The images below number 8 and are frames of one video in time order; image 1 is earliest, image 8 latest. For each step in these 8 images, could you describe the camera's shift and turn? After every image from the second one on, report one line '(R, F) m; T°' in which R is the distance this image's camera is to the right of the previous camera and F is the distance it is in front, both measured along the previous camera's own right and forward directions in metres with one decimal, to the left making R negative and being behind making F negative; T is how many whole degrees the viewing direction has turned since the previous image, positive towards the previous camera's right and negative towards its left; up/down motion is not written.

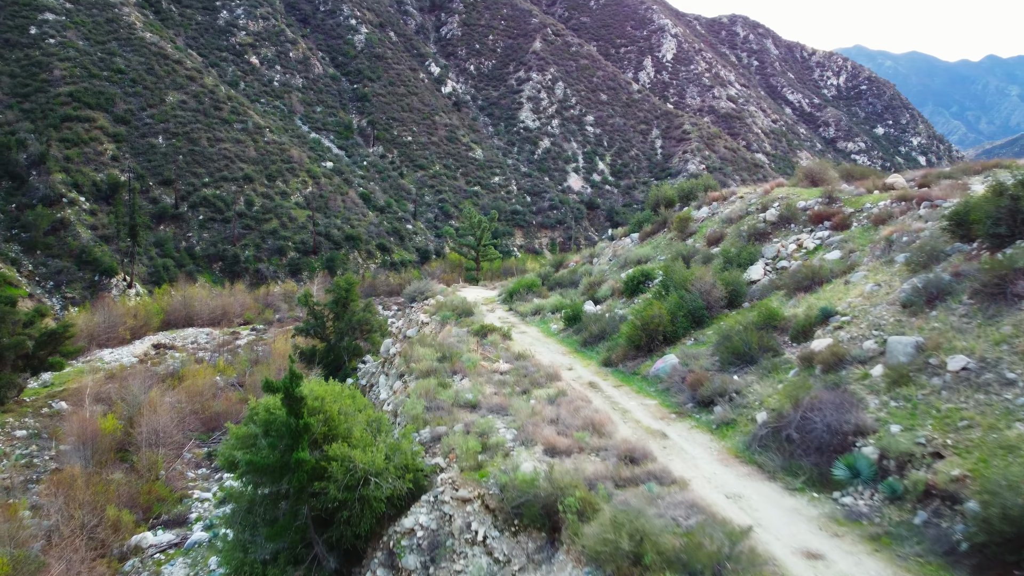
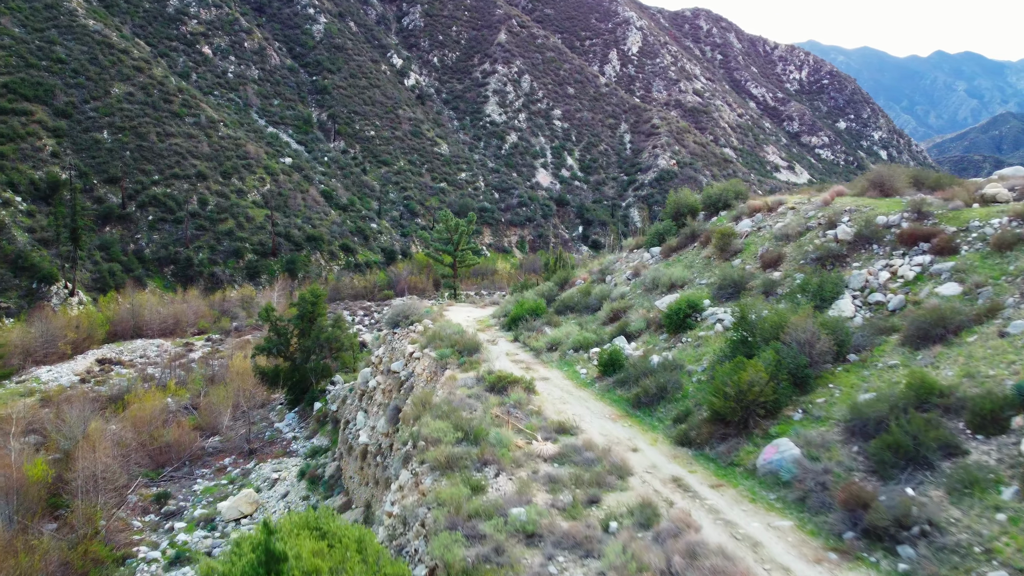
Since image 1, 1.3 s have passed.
(-0.6, +2.0) m; +3°
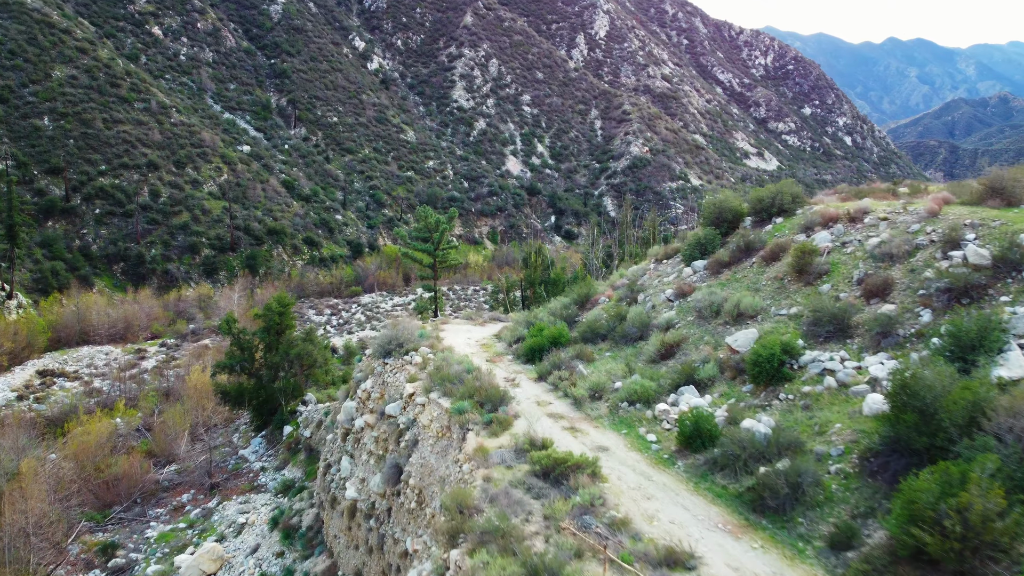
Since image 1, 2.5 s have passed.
(-0.7, +2.0) m; +3°
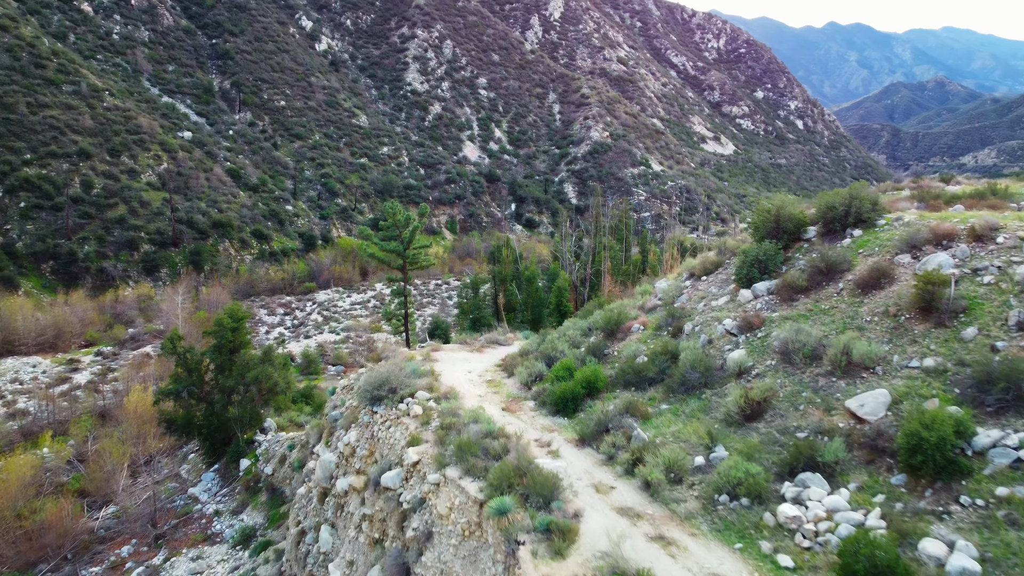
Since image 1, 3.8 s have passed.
(-0.7, +2.0) m; +4°
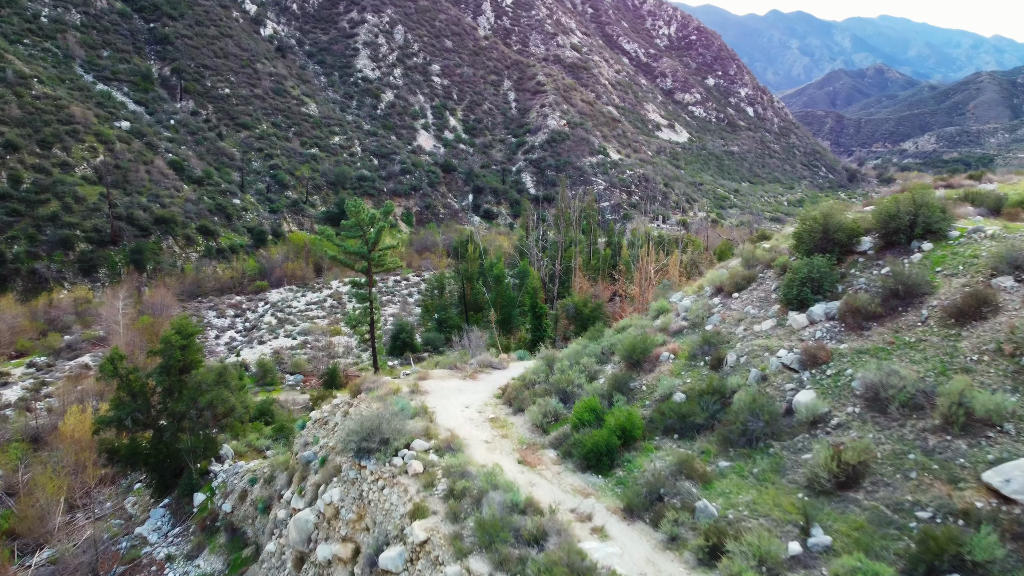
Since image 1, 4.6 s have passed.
(-0.5, +1.4) m; +3°
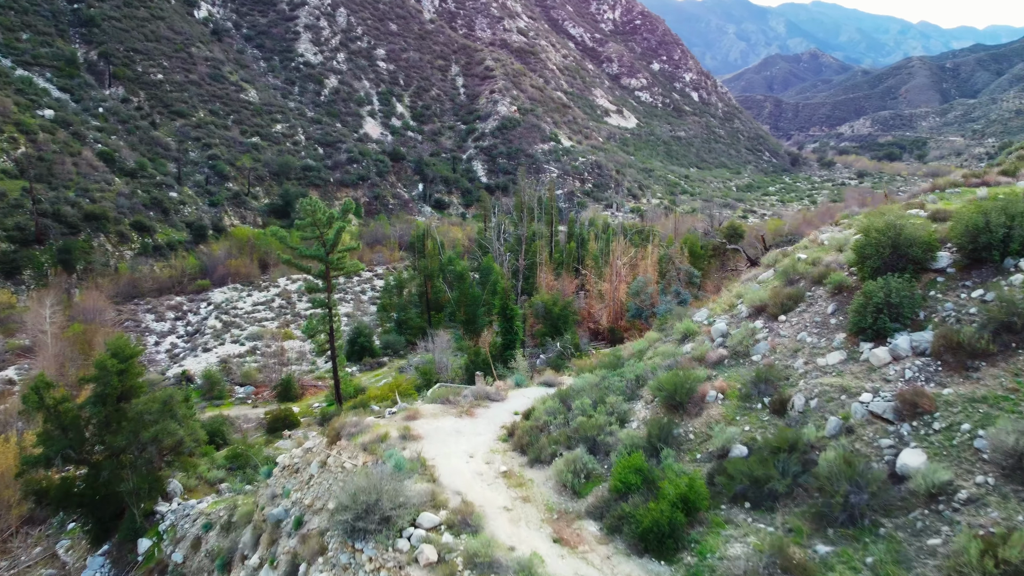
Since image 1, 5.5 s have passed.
(-0.6, +1.3) m; +4°
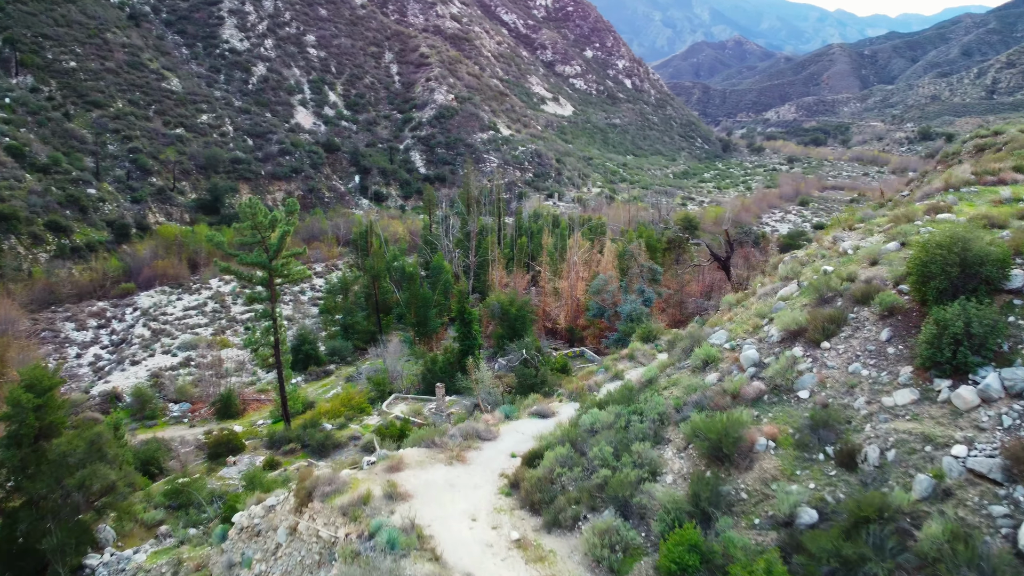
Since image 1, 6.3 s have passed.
(-0.5, +1.1) m; +5°
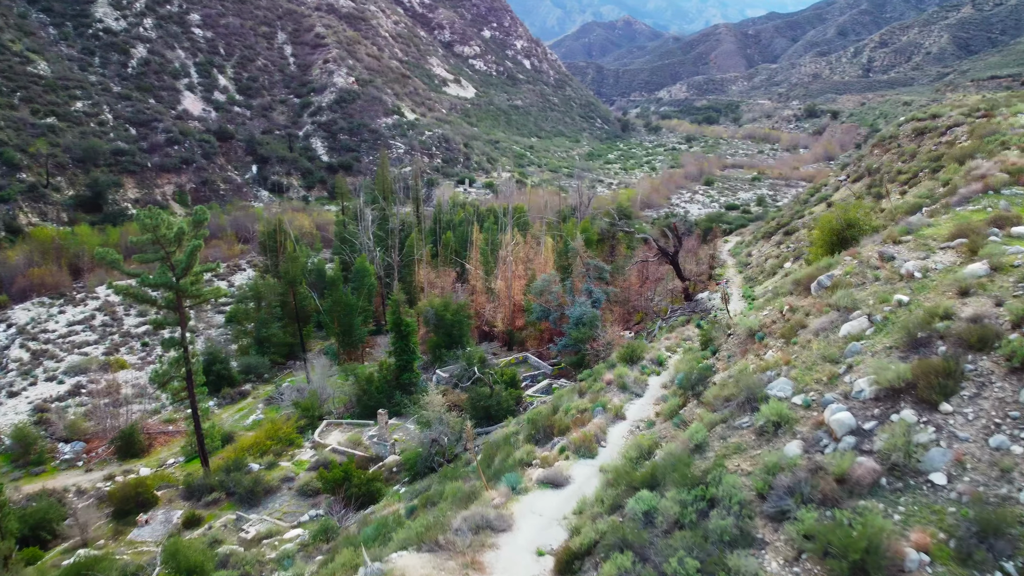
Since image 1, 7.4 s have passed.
(-0.8, +1.6) m; +7°
